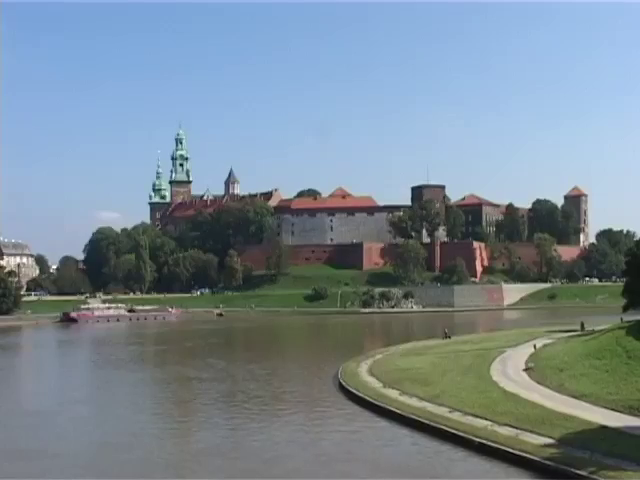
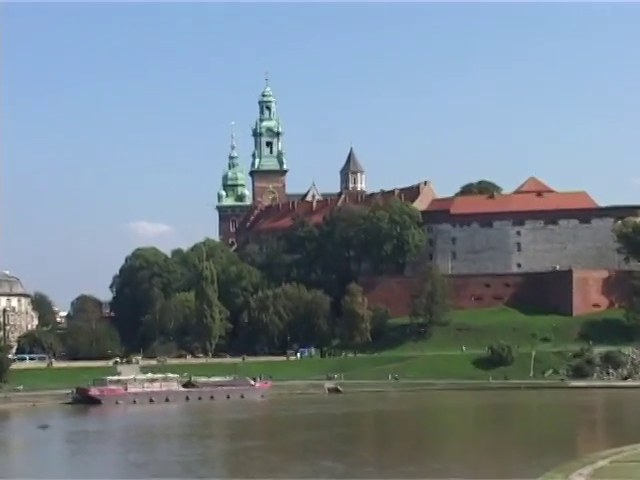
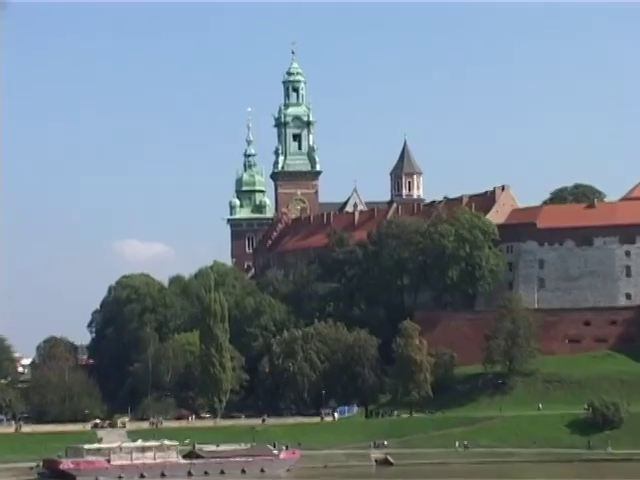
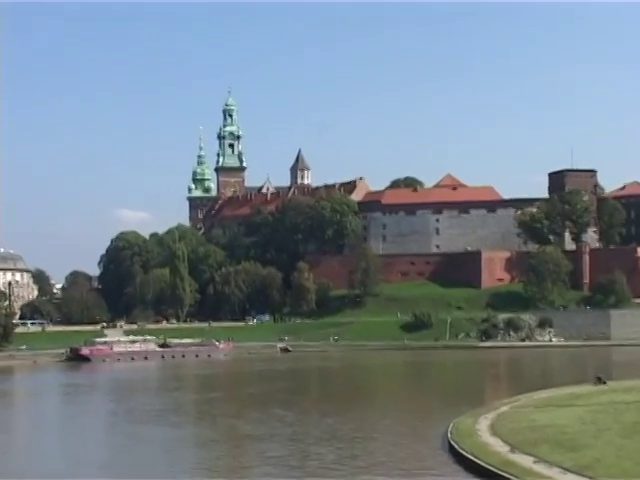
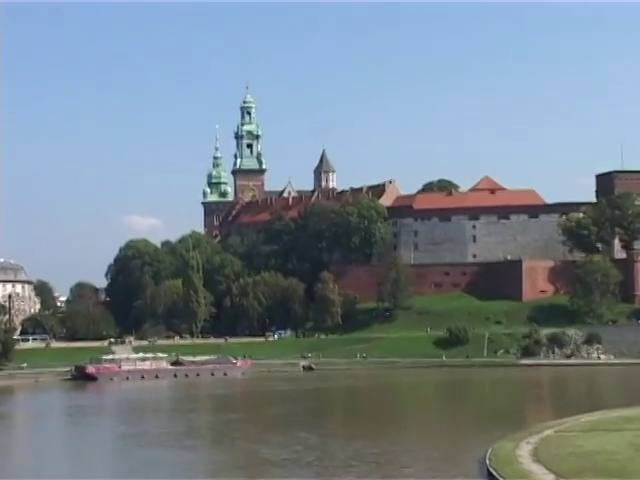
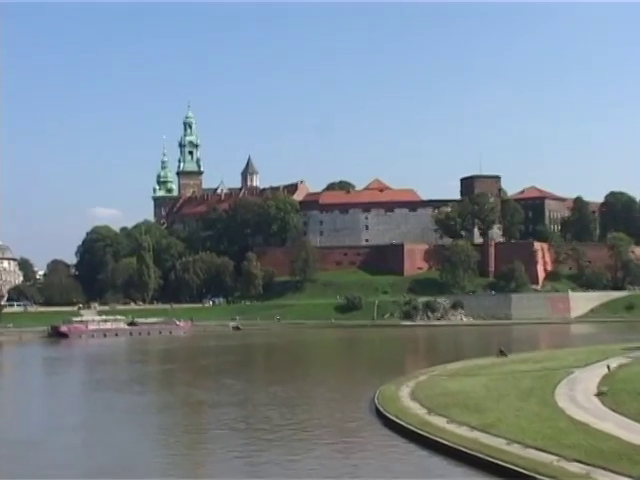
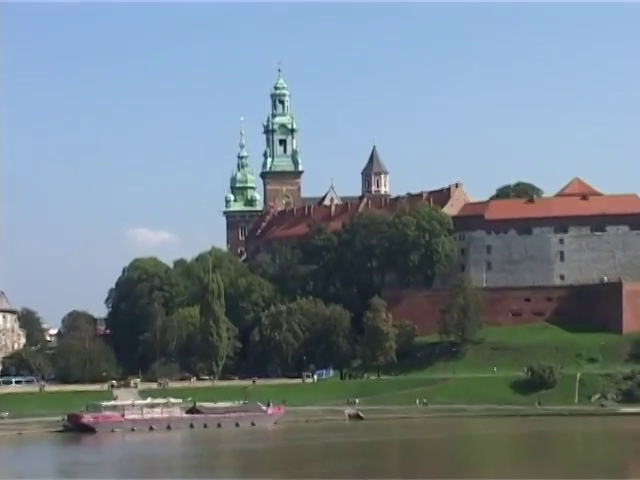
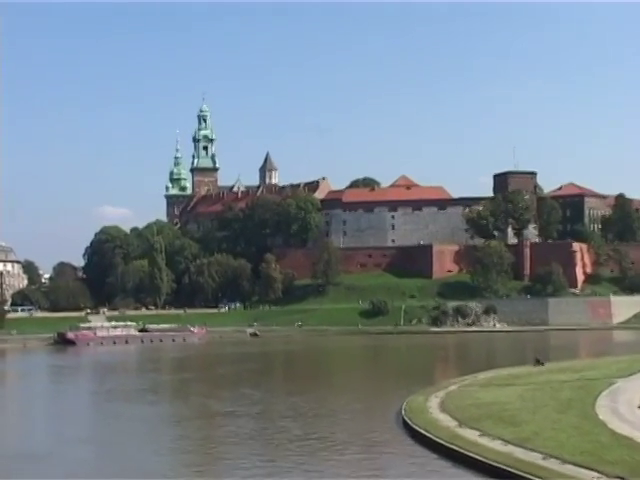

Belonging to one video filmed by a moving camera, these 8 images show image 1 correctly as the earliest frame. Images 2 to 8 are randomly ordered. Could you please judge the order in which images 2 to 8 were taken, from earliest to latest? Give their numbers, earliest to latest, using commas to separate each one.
6, 8, 4, 5, 2, 7, 3
